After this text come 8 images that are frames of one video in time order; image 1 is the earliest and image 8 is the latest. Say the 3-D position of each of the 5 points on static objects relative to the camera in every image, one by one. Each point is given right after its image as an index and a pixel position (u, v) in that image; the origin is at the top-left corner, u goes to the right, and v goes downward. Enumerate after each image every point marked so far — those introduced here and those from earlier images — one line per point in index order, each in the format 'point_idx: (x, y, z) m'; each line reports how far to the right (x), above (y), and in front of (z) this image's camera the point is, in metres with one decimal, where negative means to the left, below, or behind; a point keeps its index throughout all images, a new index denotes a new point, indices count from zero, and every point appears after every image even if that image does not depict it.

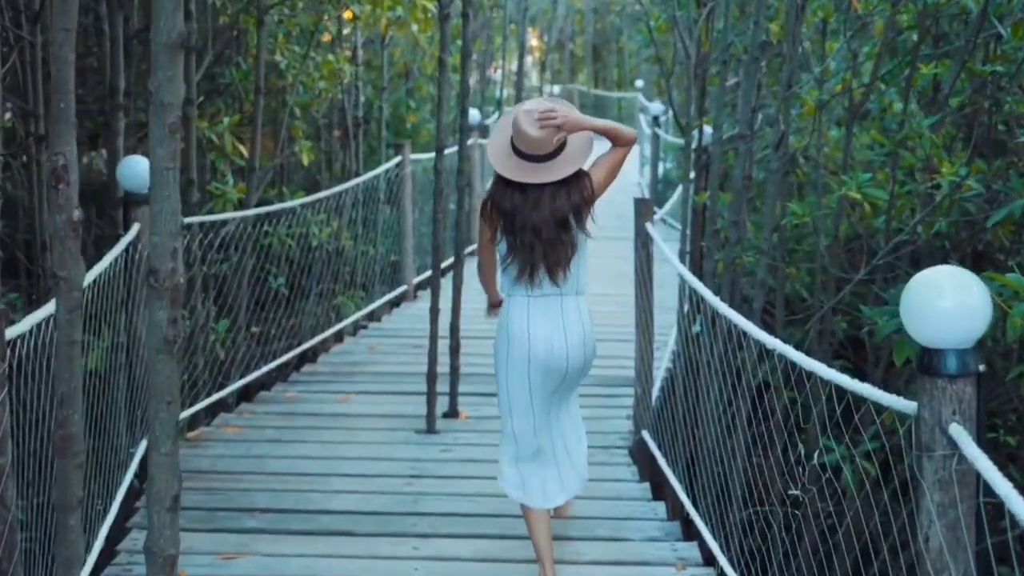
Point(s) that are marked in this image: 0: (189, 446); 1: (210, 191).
0: (-1.4, -0.7, +4.2) m
1: (-1.6, +0.5, +5.2) m
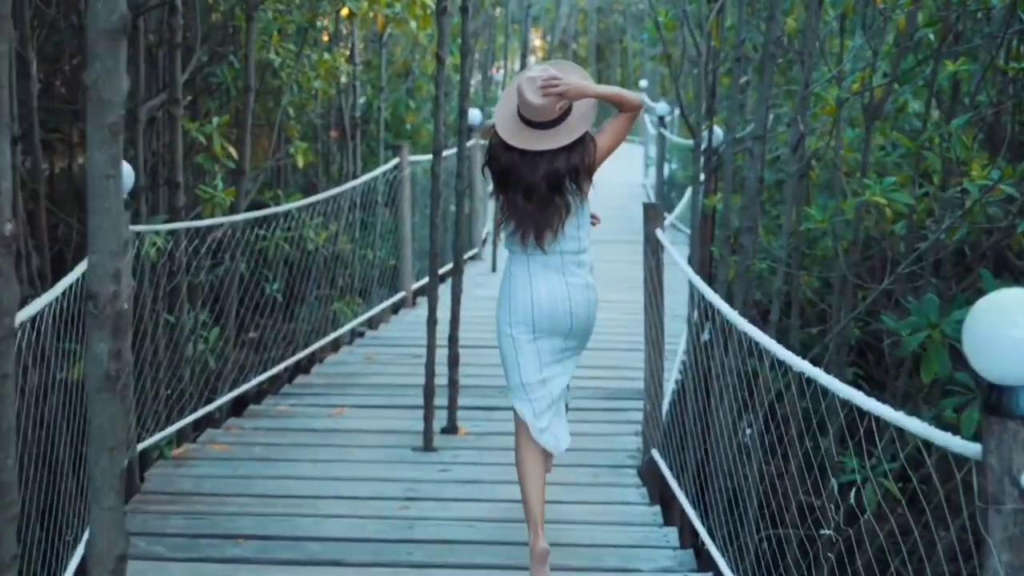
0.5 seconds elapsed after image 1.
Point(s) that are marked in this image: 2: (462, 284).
0: (-1.4, -0.7, +4.0) m
1: (-1.6, +0.5, +5.0) m
2: (-0.2, 0.0, +4.4) m
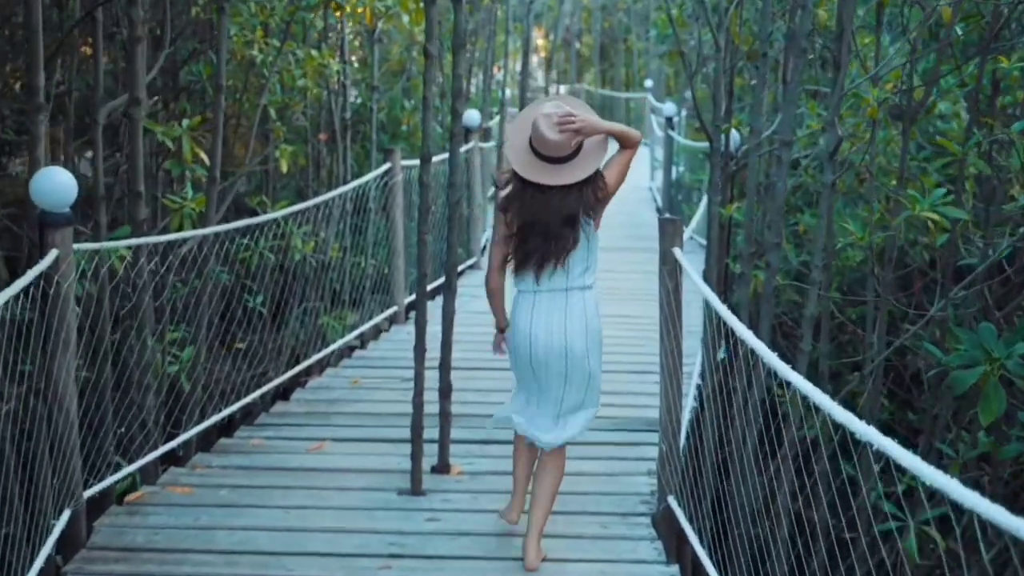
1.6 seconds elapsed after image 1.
0: (-1.4, -0.8, +3.5) m
1: (-1.6, +0.4, +4.5) m
2: (-0.2, -0.1, +4.0) m
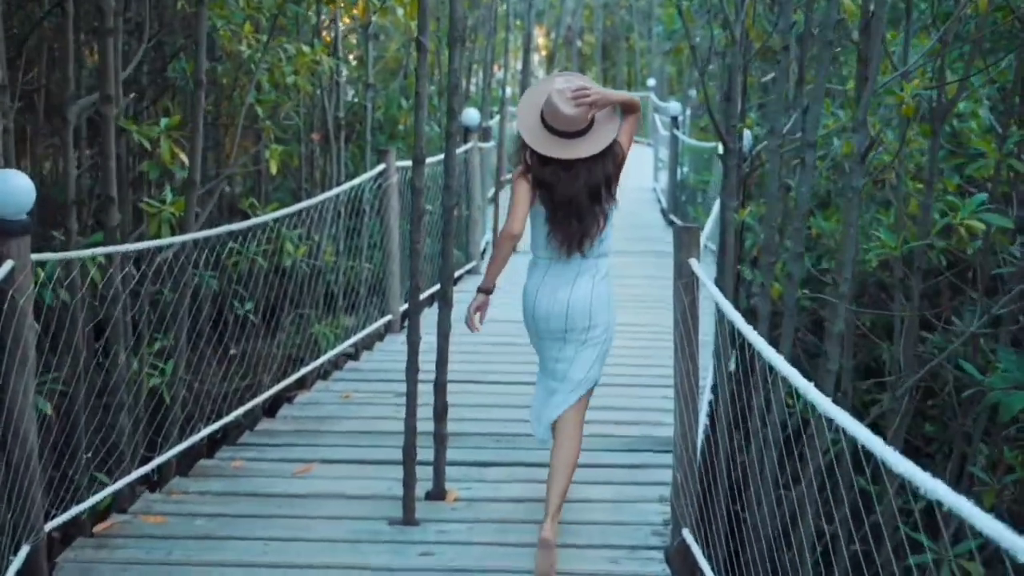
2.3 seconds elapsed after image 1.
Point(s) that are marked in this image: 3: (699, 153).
0: (-1.4, -0.8, +3.3) m
1: (-1.6, +0.3, +4.2) m
2: (-0.2, -0.1, +3.7) m
3: (+1.9, +1.3, +9.8) m
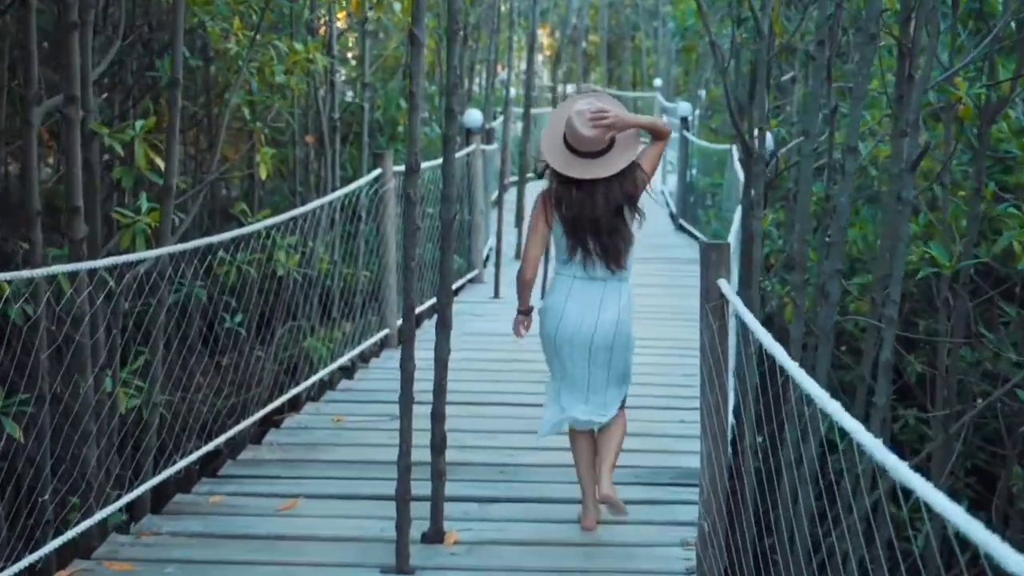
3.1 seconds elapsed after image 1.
0: (-1.4, -0.9, +2.9) m
1: (-1.6, +0.3, +3.9) m
2: (-0.2, -0.2, +3.3) m
3: (+1.9, +1.3, +9.5) m
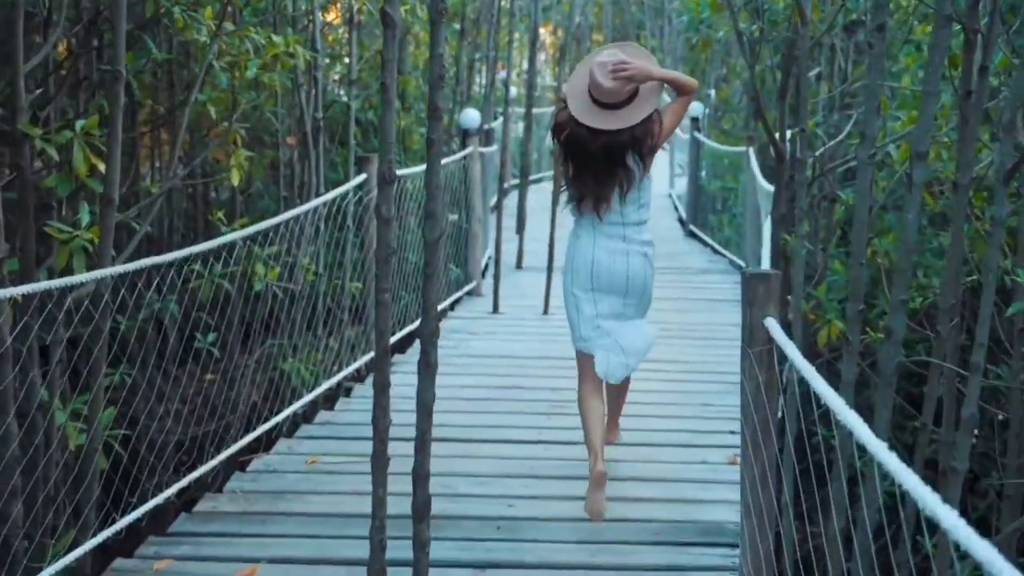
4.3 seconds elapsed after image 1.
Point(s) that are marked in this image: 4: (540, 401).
0: (-1.4, -1.0, +2.4) m
1: (-1.6, +0.2, +3.4) m
2: (-0.2, -0.3, +2.8) m
3: (+1.9, +1.2, +8.9) m
4: (+0.1, -0.5, +4.6) m
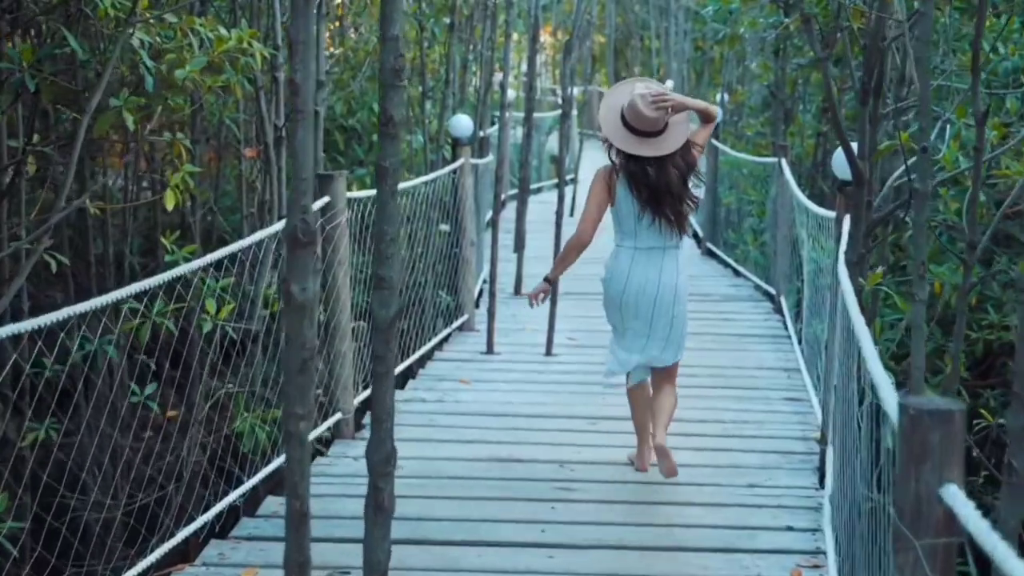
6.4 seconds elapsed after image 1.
0: (-1.4, -1.2, +1.5) m
1: (-1.6, 0.0, +2.4) m
2: (-0.2, -0.5, +1.9) m
3: (+1.9, +1.0, +8.0) m
4: (+0.1, -0.7, +3.7) m
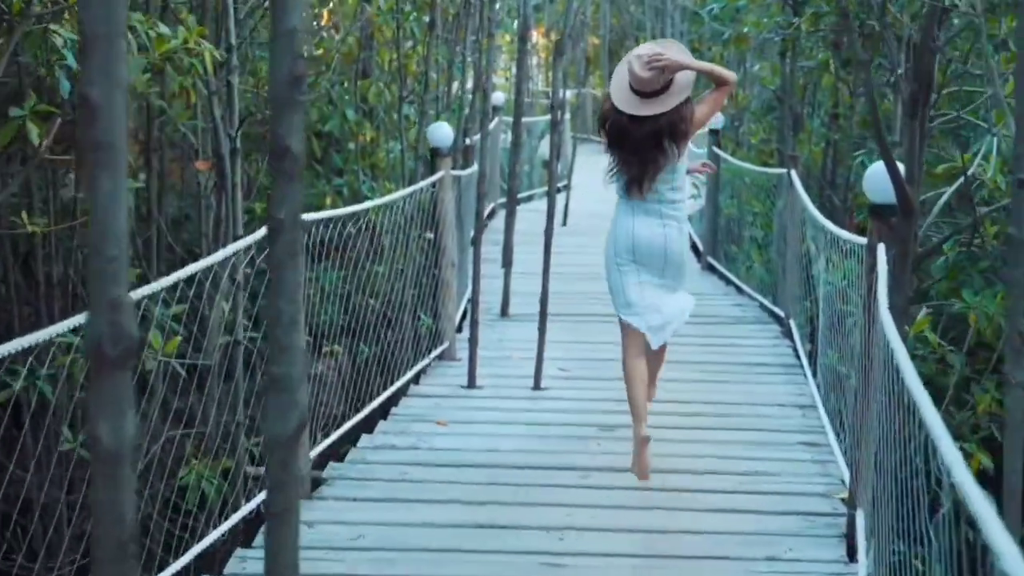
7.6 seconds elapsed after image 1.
0: (-1.4, -1.3, +0.9) m
1: (-1.6, -0.1, +1.9) m
2: (-0.3, -0.6, +1.4) m
3: (+1.8, +0.8, +7.5) m
4: (+0.1, -0.8, +3.1) m
